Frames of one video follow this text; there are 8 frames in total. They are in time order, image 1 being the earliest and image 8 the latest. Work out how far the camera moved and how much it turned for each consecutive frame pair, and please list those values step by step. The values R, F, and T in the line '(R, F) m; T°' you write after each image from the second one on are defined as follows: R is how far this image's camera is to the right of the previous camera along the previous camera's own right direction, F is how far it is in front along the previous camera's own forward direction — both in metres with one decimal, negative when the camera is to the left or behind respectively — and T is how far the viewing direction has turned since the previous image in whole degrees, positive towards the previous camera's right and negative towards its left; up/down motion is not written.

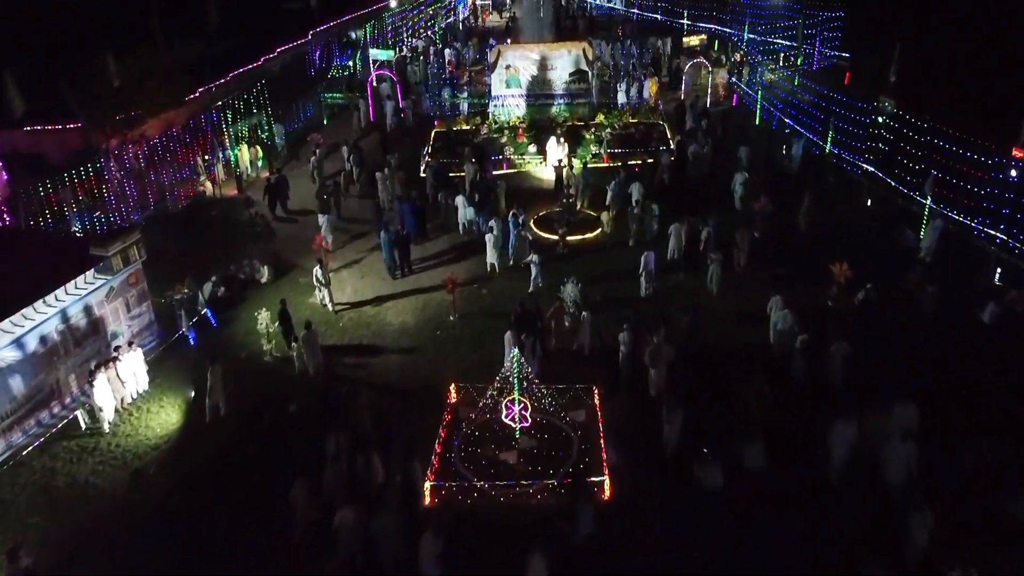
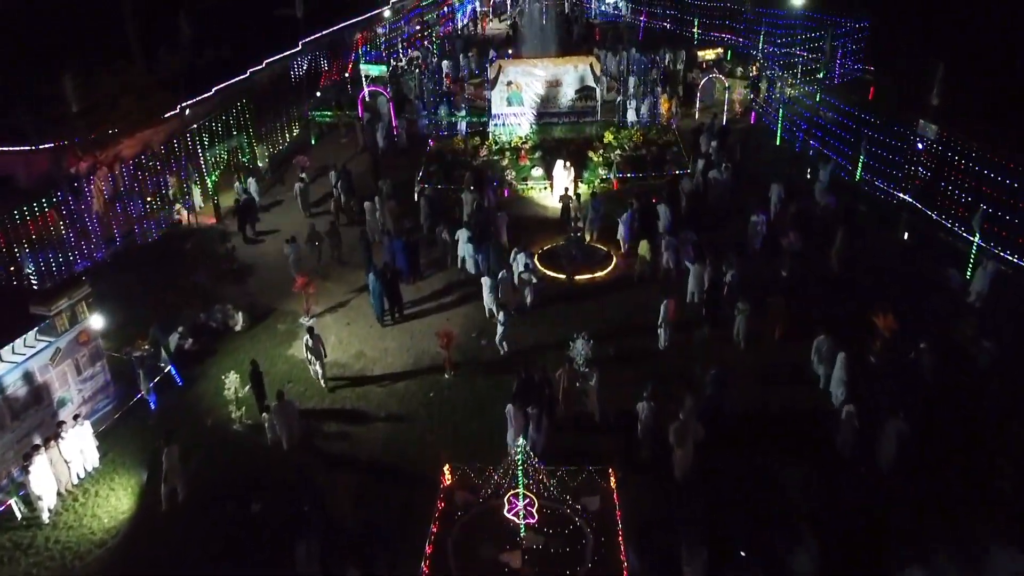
(0.0, +1.6) m; 0°
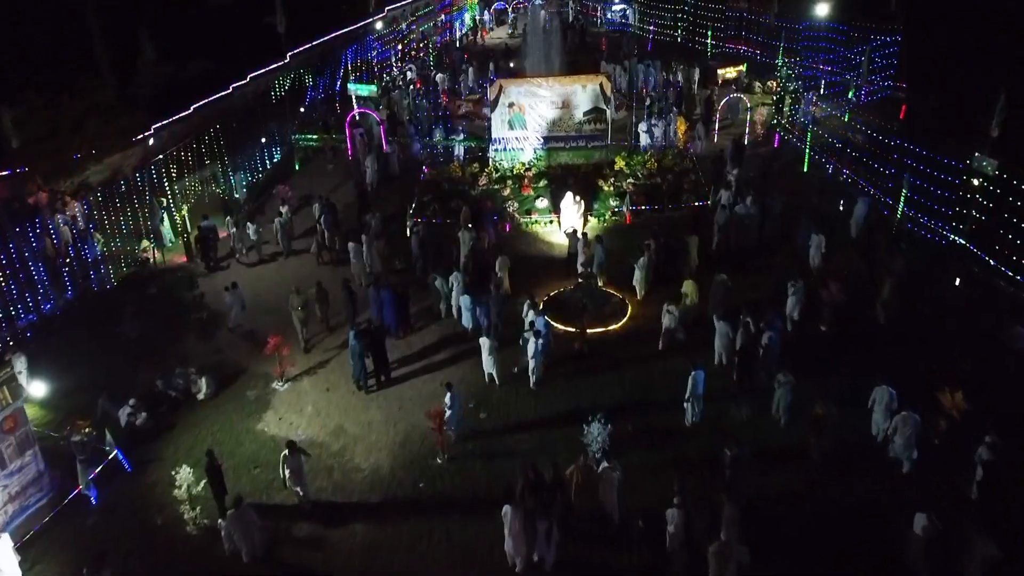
(0.0, +1.9) m; 0°
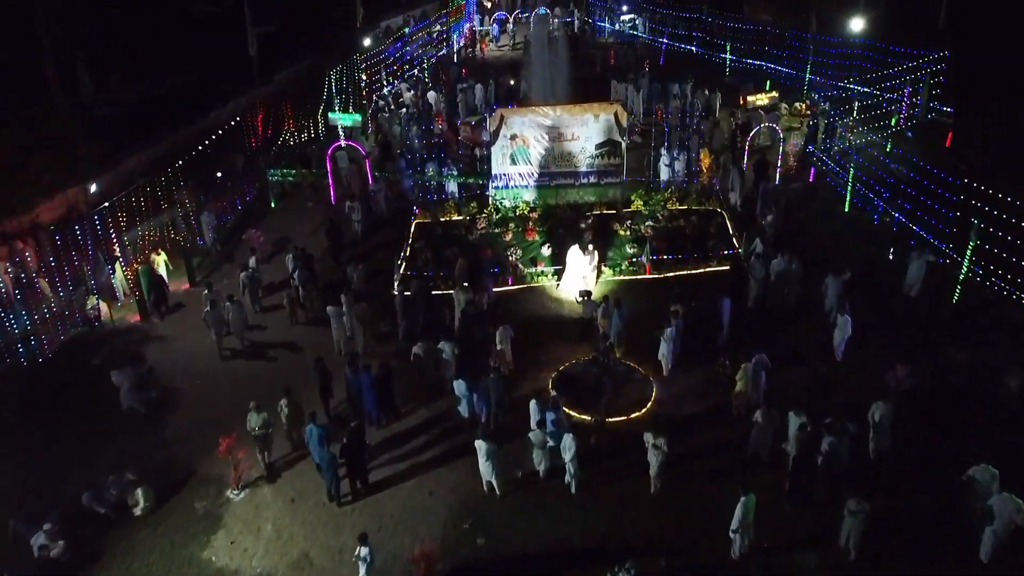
(0.0, +2.3) m; 0°
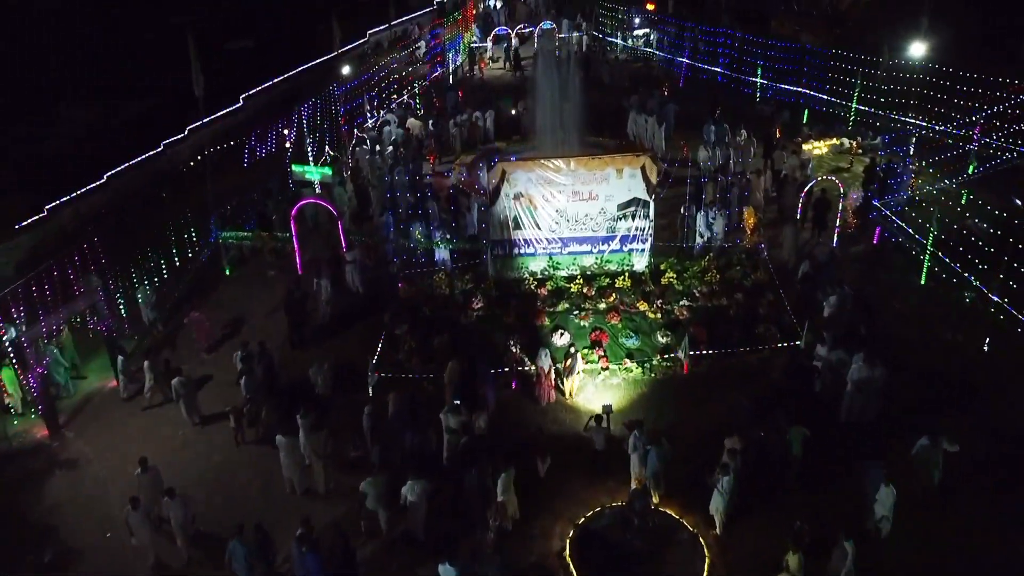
(-0.1, +3.1) m; 0°
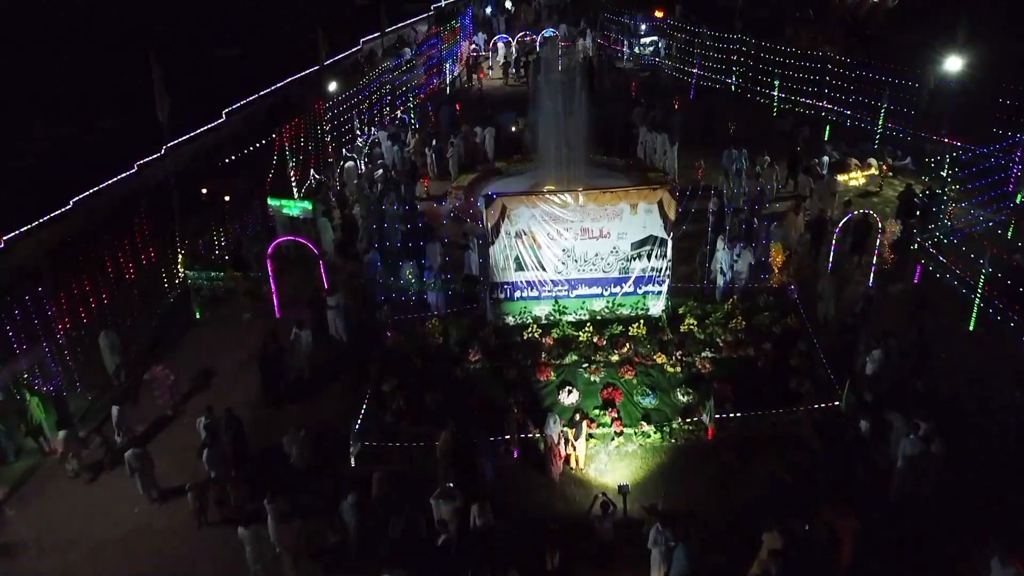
(0.0, +1.5) m; 0°
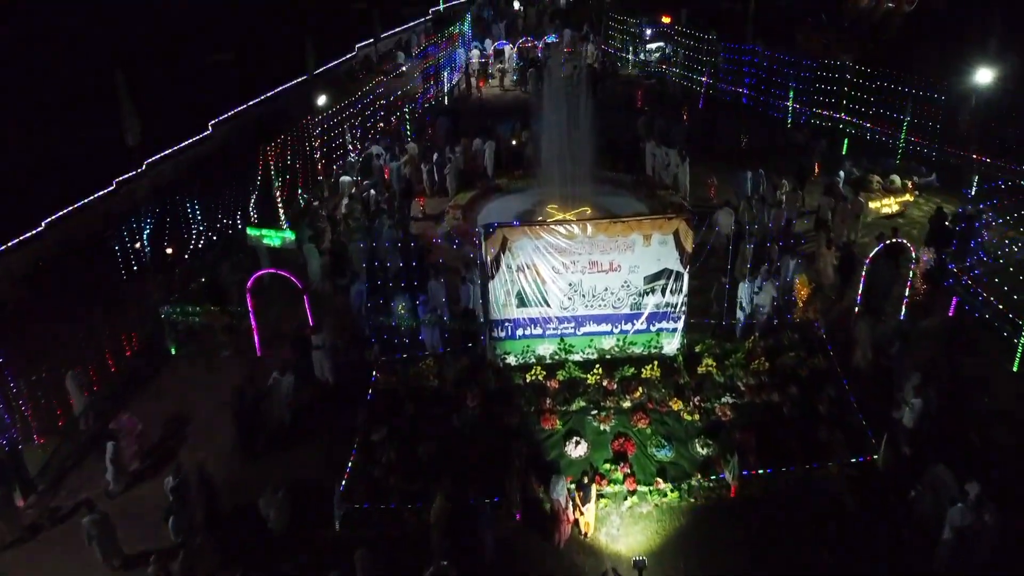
(0.0, +1.1) m; 0°
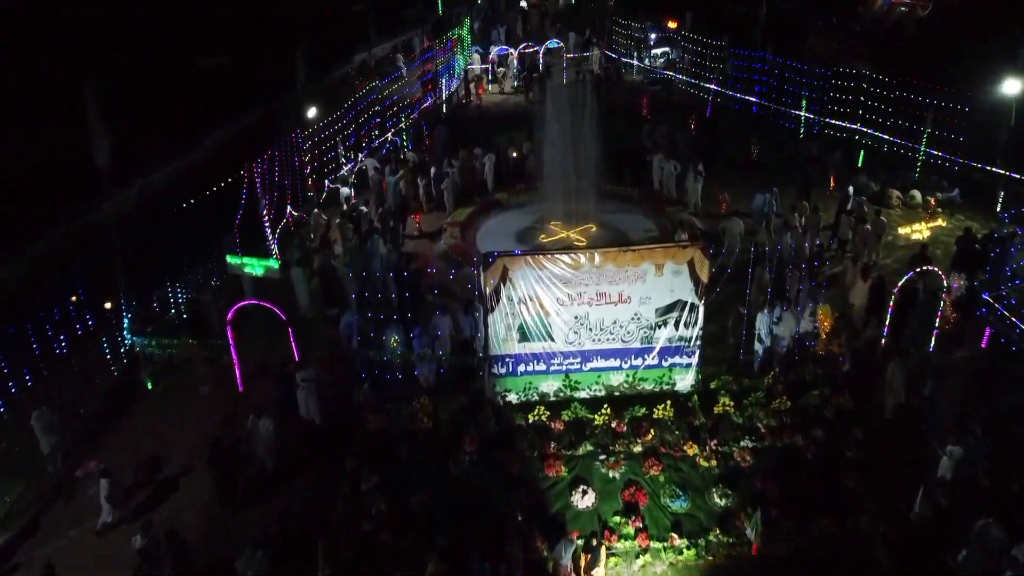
(0.0, +0.9) m; 0°
